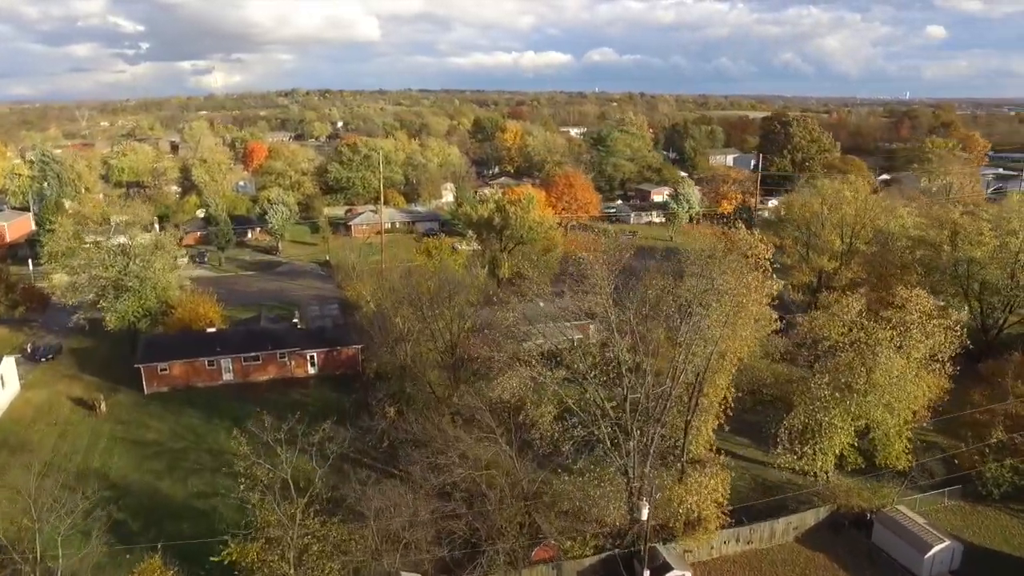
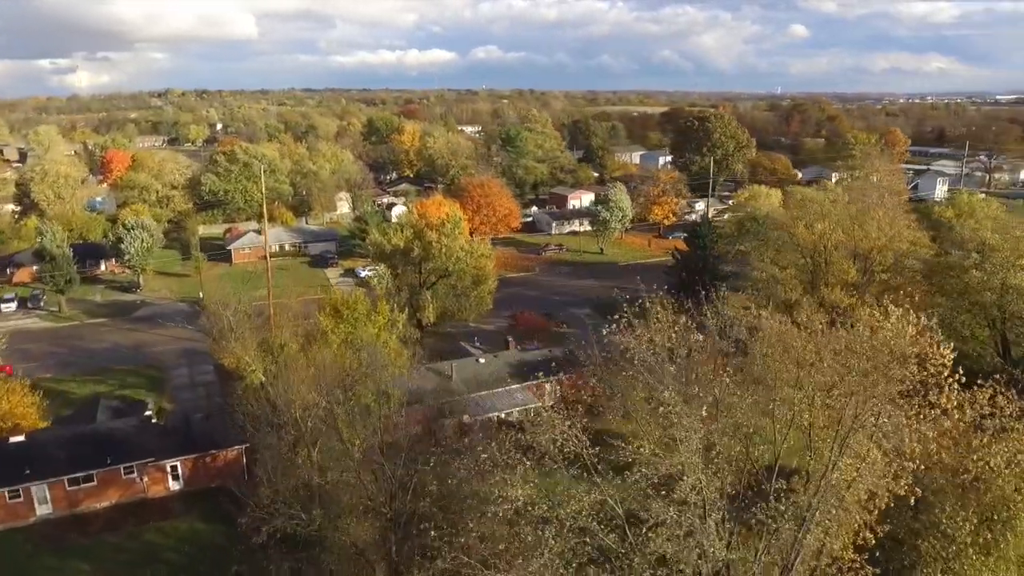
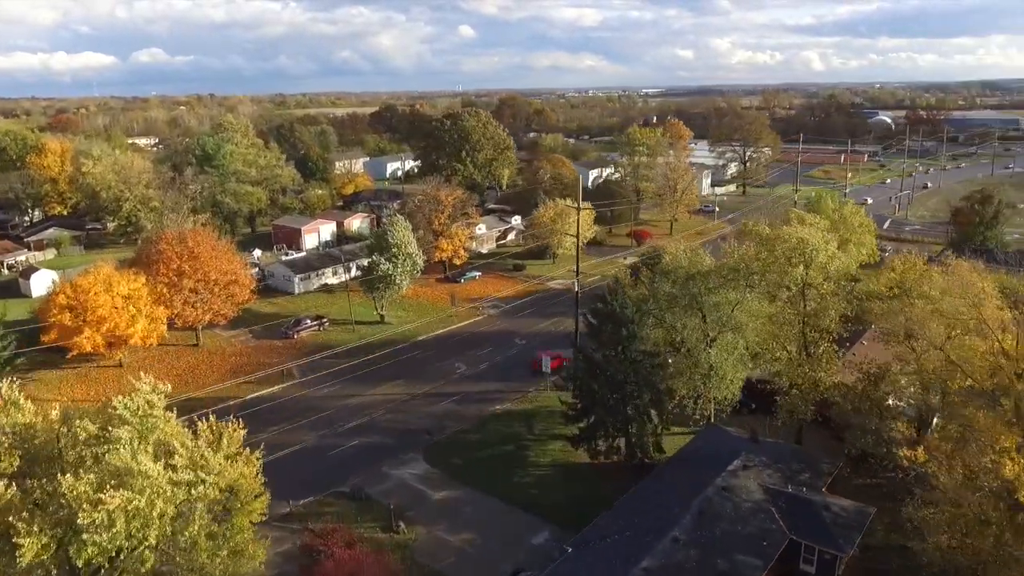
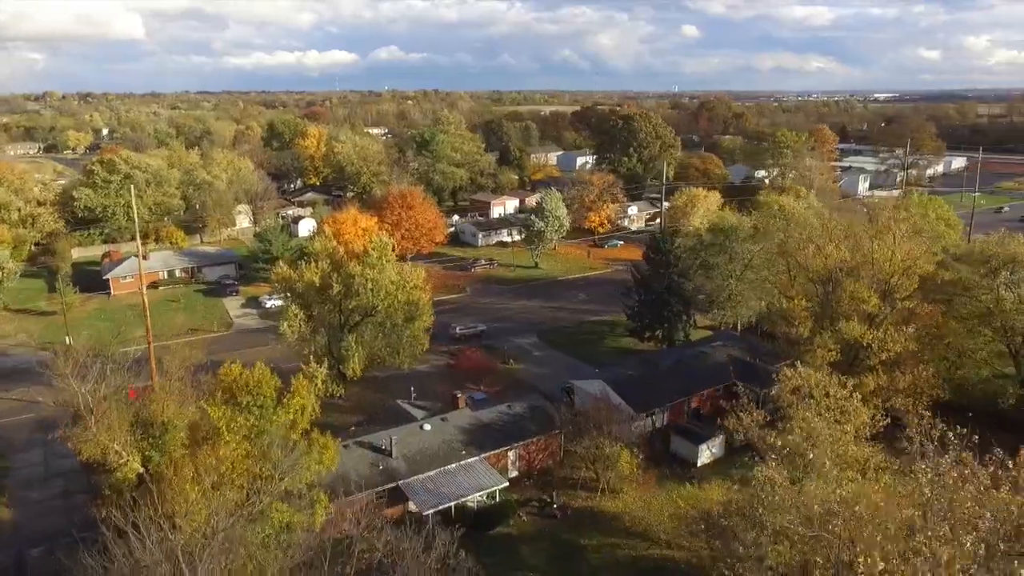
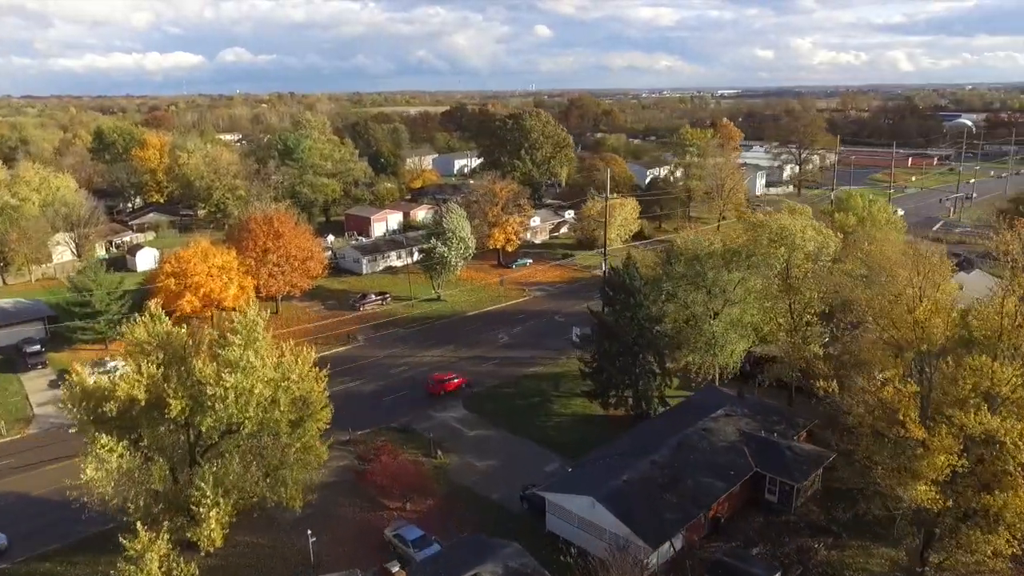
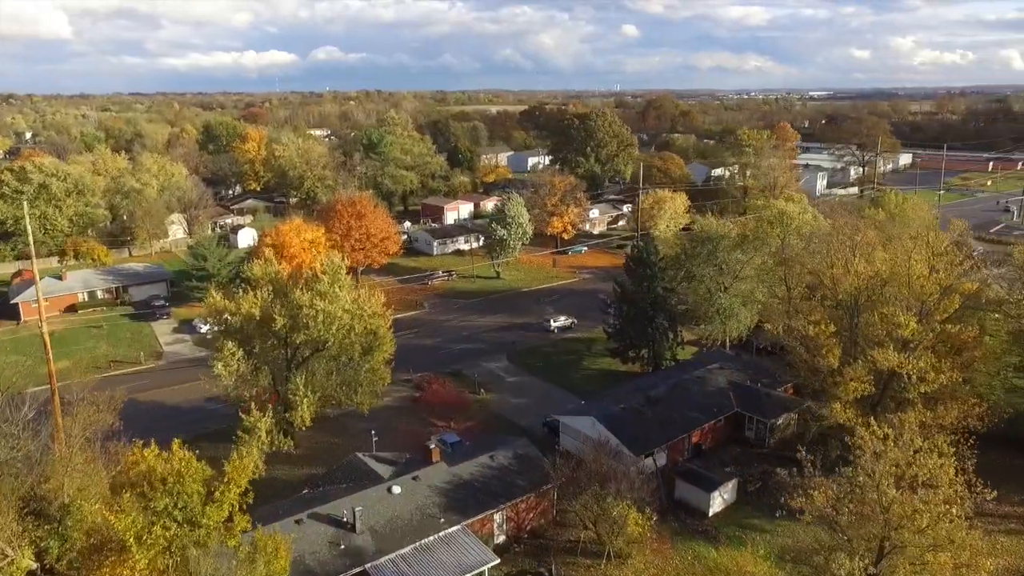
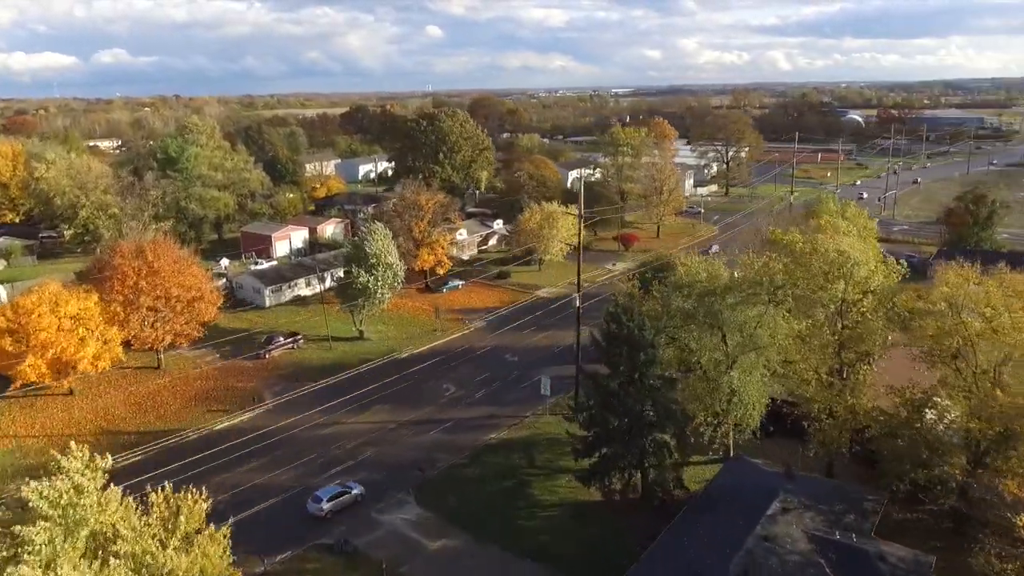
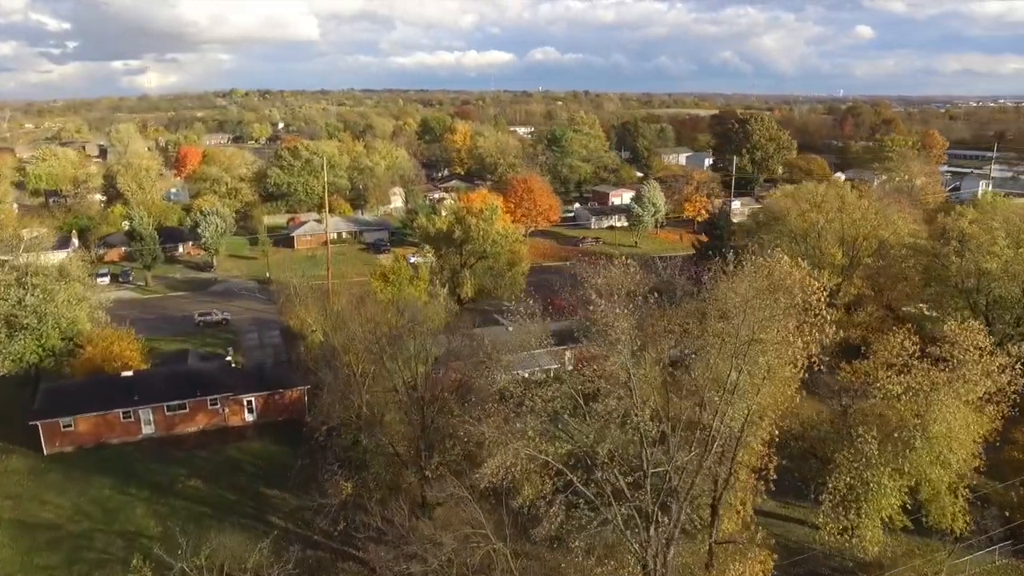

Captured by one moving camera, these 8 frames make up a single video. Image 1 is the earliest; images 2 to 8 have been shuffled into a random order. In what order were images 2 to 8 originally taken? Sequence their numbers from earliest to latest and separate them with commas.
8, 2, 4, 6, 5, 3, 7
